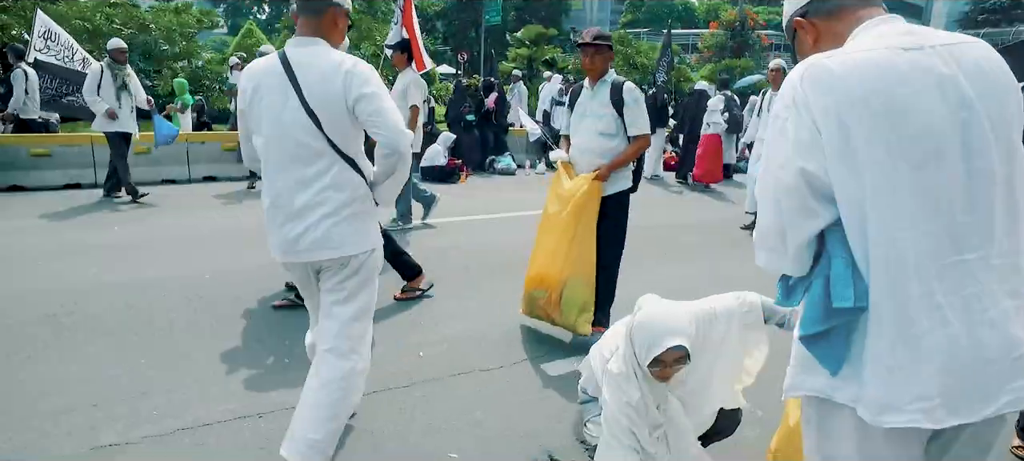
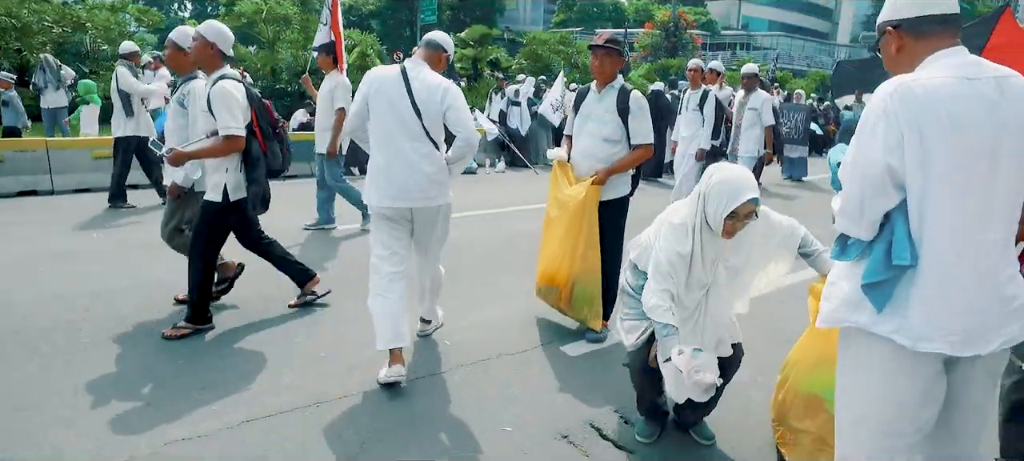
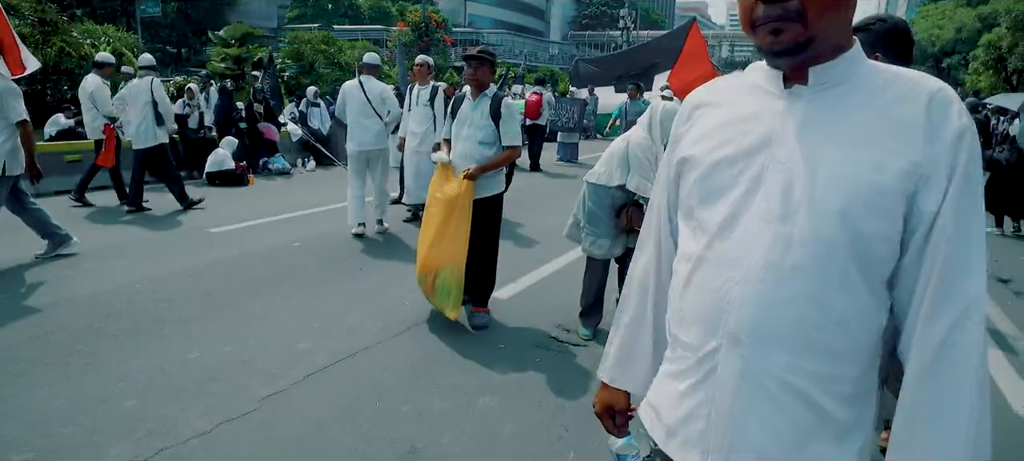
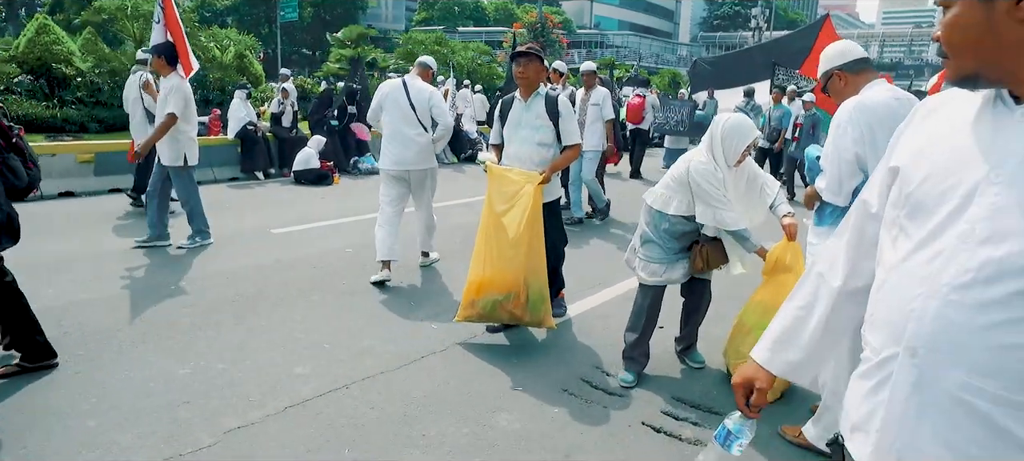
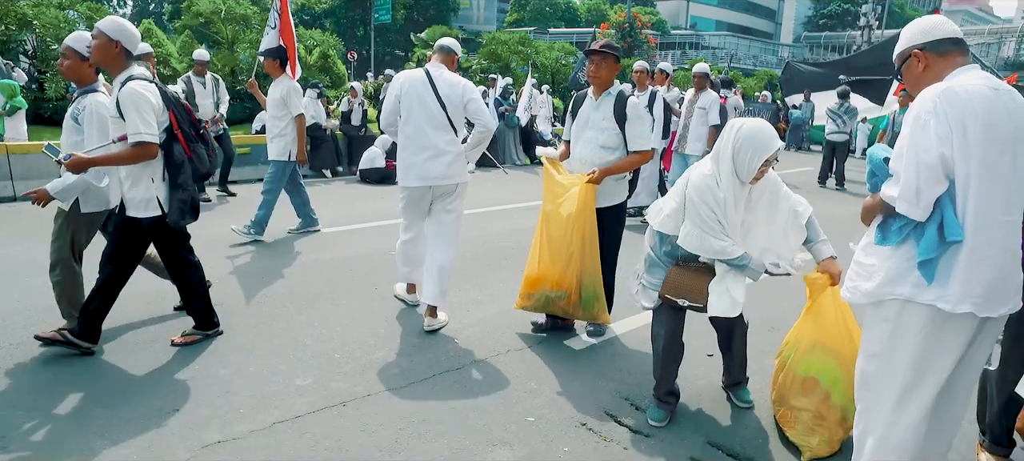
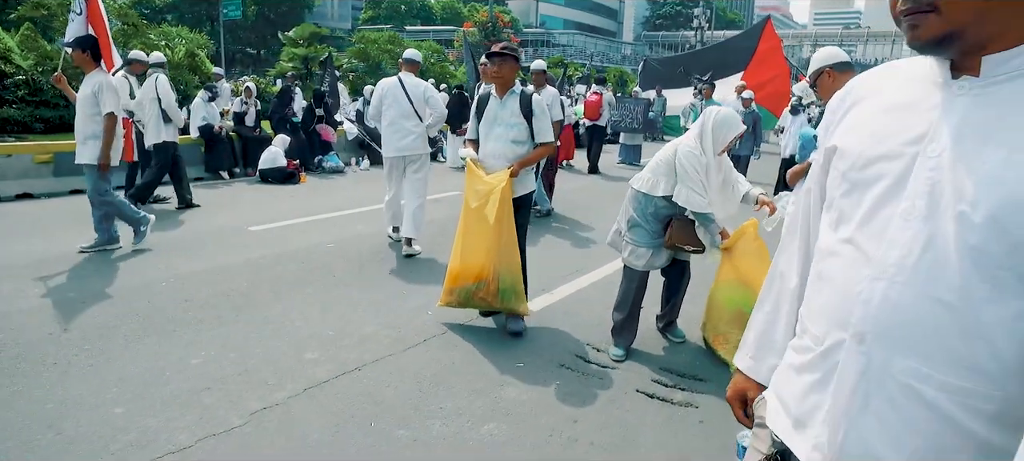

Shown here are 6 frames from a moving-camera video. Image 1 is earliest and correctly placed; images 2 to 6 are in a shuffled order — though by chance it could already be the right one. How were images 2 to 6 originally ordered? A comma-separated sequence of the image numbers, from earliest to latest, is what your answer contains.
2, 5, 4, 6, 3
